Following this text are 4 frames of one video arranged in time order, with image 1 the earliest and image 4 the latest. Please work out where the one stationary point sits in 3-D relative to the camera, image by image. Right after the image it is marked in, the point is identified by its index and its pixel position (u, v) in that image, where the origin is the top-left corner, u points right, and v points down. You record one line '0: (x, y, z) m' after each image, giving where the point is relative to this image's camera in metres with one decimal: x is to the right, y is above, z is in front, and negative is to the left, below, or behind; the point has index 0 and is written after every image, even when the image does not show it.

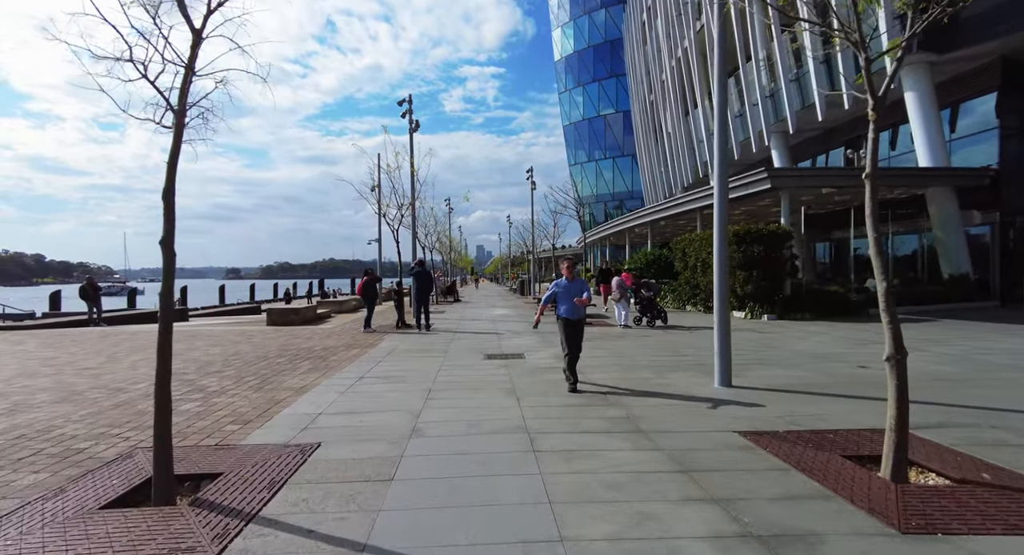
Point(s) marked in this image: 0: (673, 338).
0: (+4.0, -1.5, +12.5) m
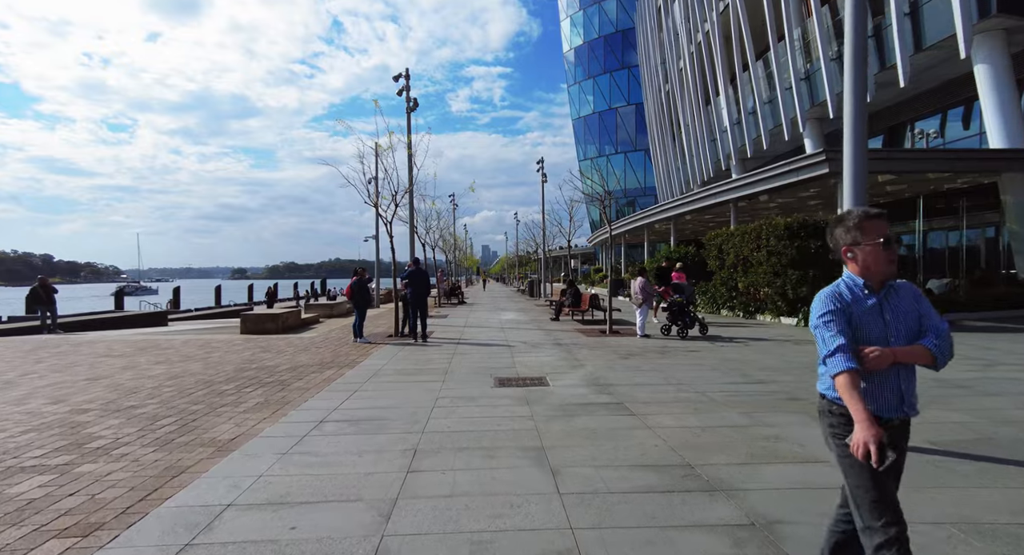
0: (+4.3, -1.5, +10.0) m
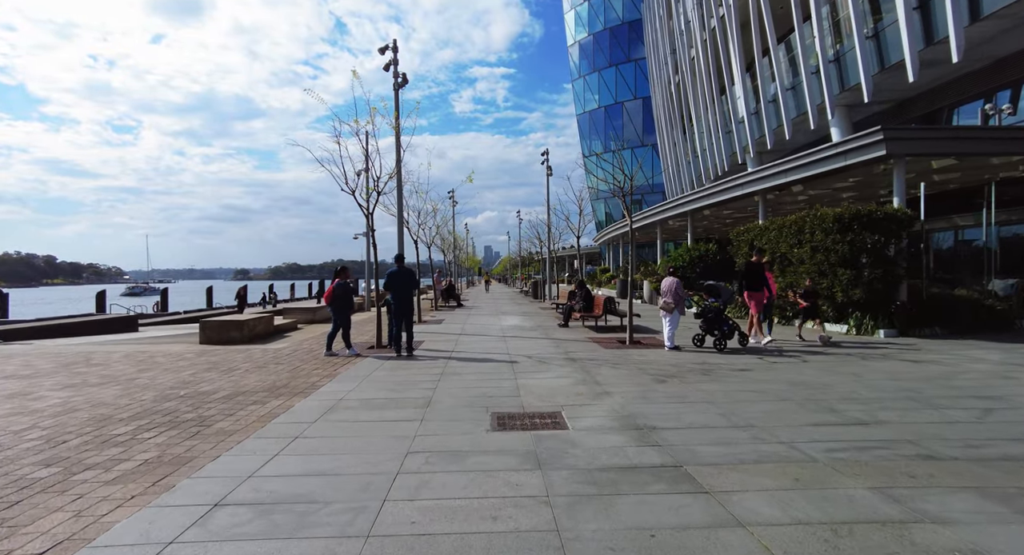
0: (+4.3, -1.5, +7.9) m
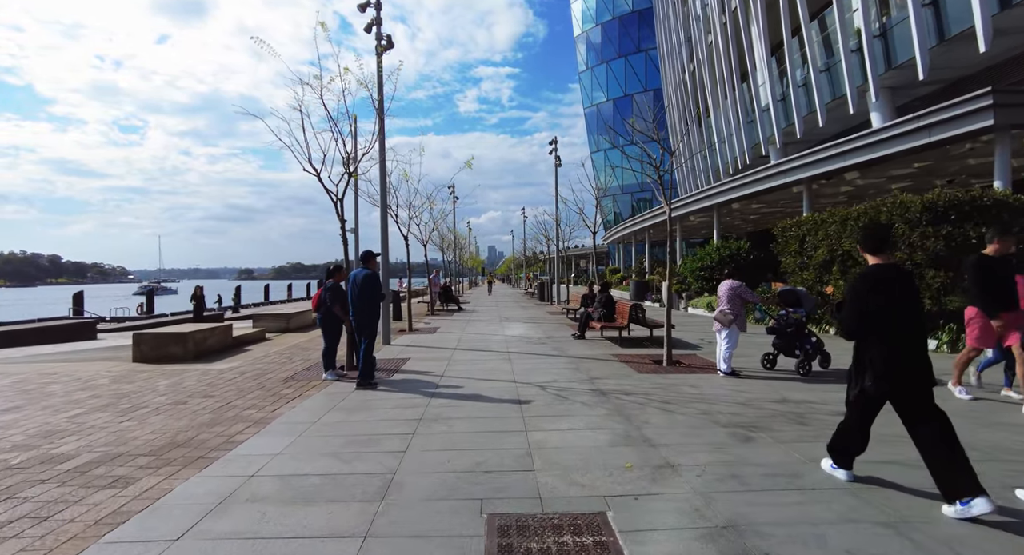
0: (+4.4, -1.6, +5.3) m
